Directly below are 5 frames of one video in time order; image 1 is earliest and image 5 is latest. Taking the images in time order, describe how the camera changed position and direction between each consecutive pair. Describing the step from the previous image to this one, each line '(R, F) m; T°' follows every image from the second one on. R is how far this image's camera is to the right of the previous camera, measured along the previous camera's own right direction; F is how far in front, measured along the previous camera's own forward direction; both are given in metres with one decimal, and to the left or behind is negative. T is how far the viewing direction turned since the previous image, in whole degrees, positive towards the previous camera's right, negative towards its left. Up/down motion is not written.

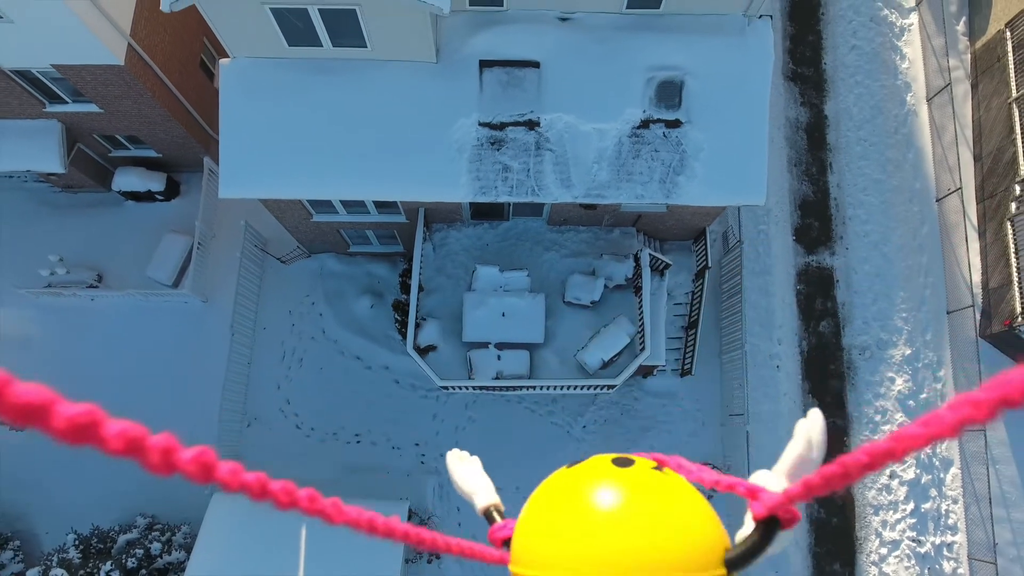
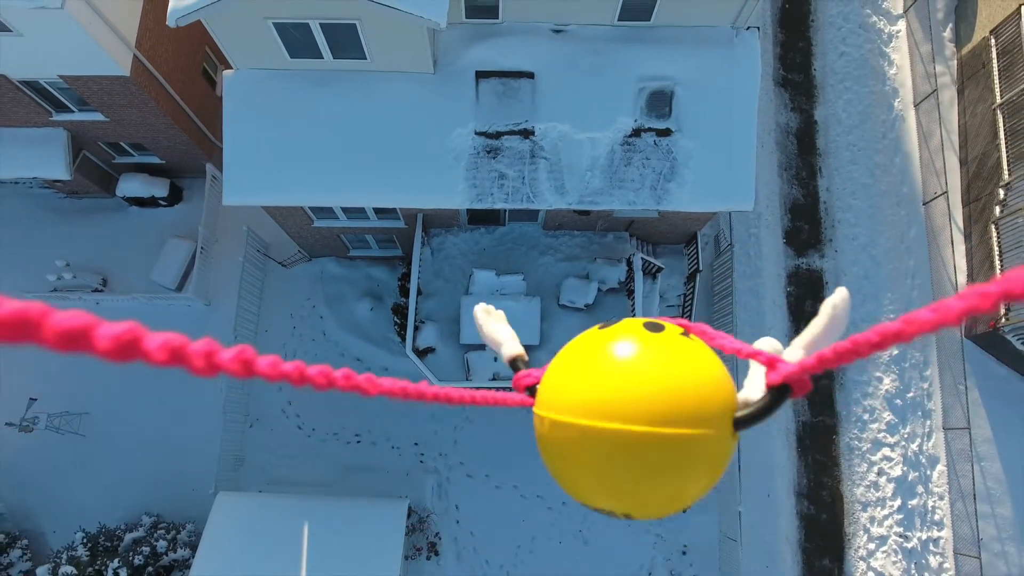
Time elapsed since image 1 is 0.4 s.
(0.0, -0.3) m; 0°
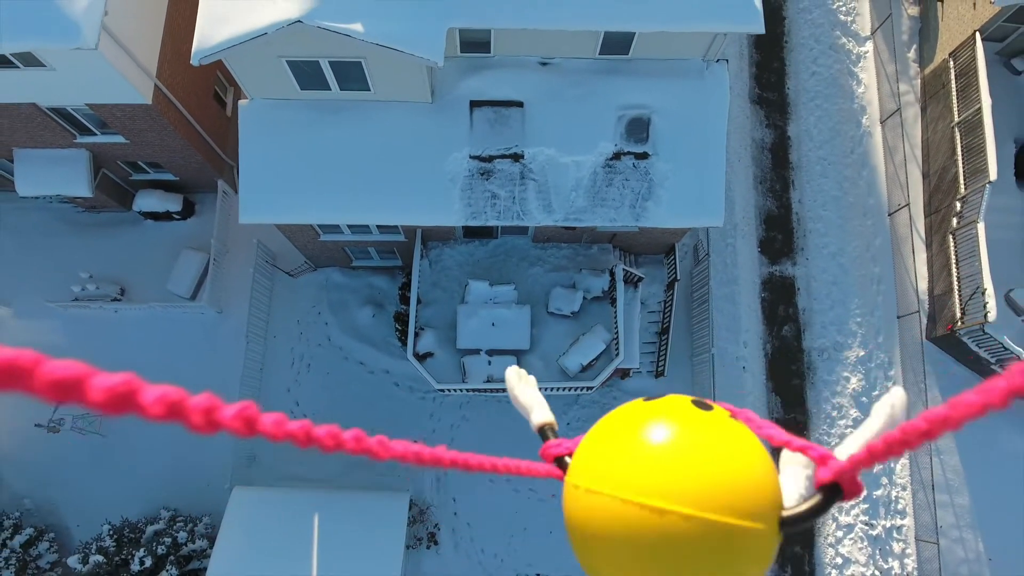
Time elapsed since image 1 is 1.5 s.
(0.0, -0.9) m; 0°
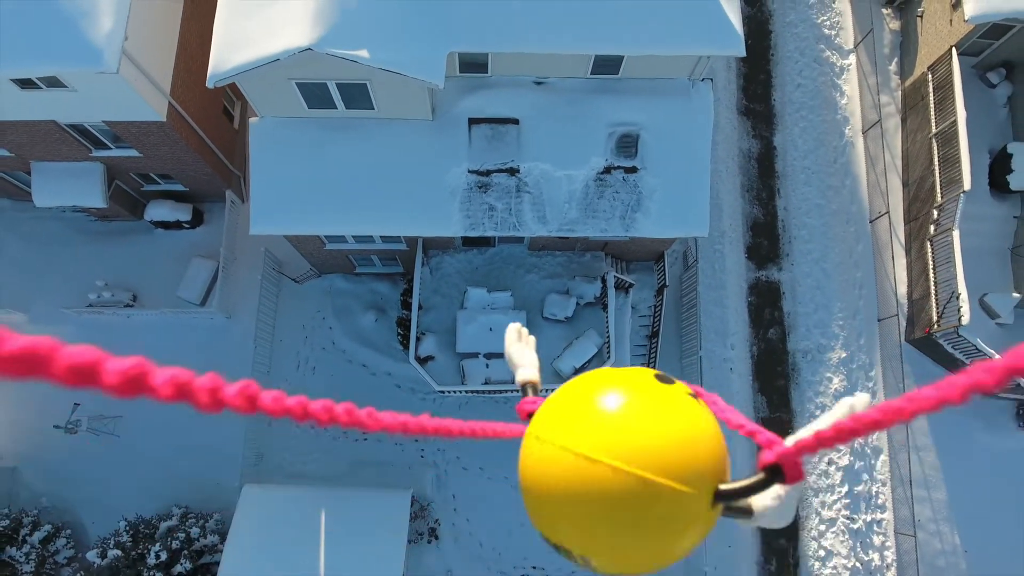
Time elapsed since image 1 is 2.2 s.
(0.0, -0.6) m; 0°
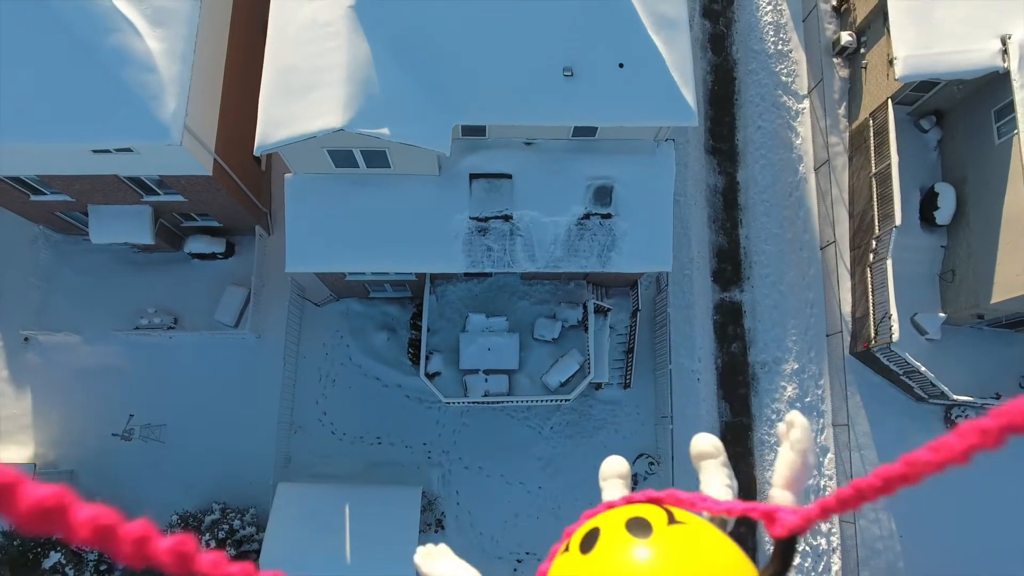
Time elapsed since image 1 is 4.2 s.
(0.0, -2.1) m; +1°
